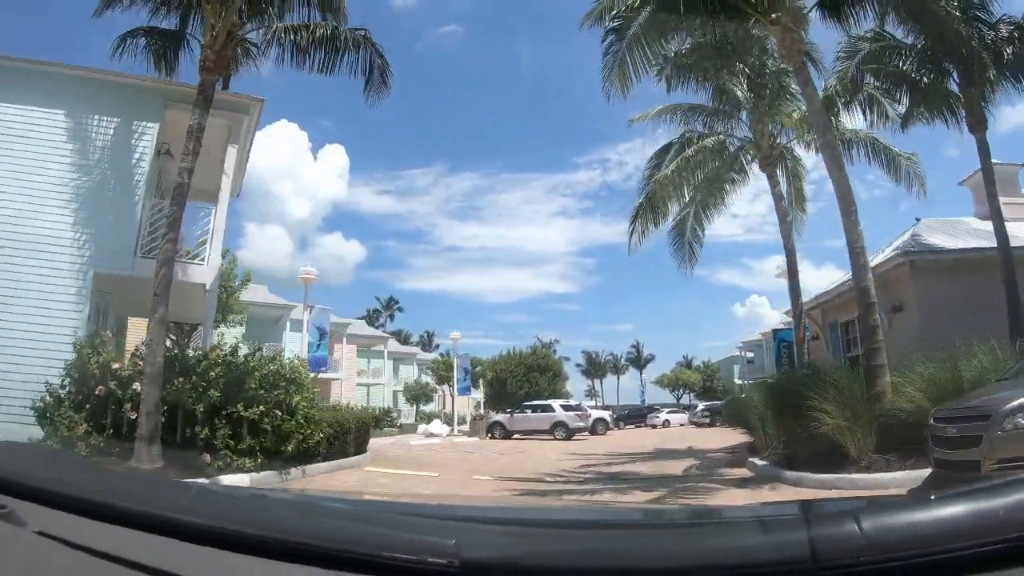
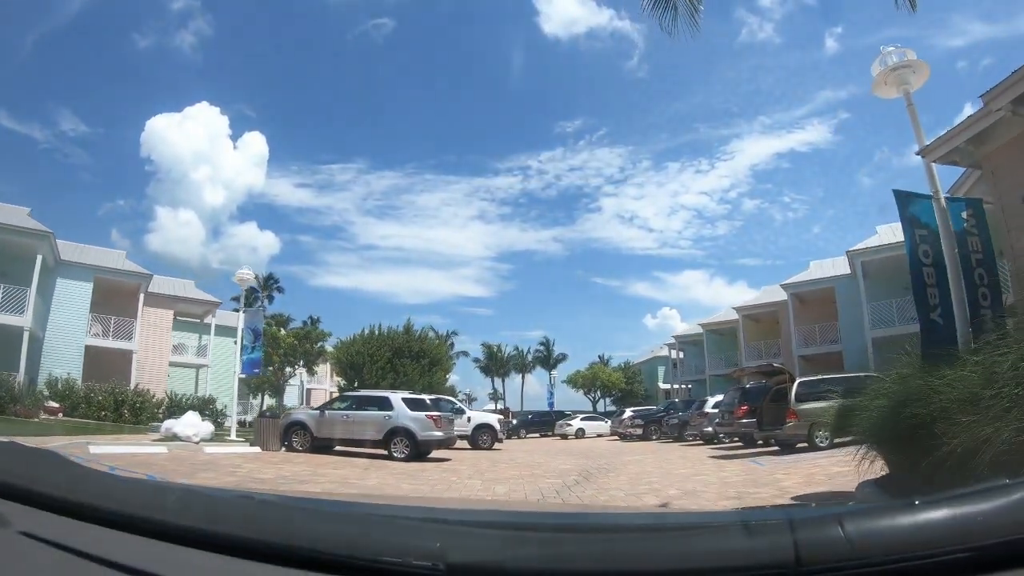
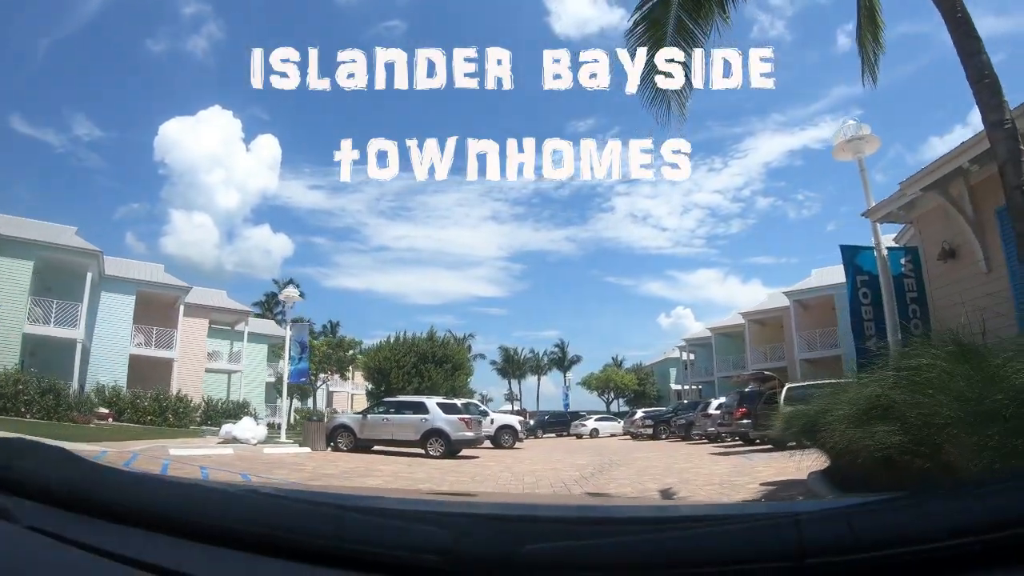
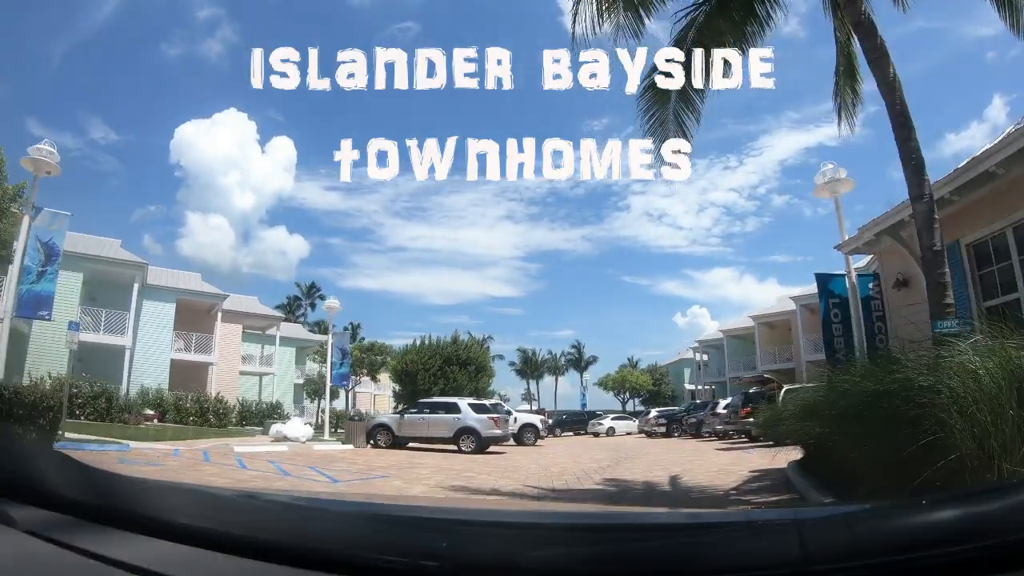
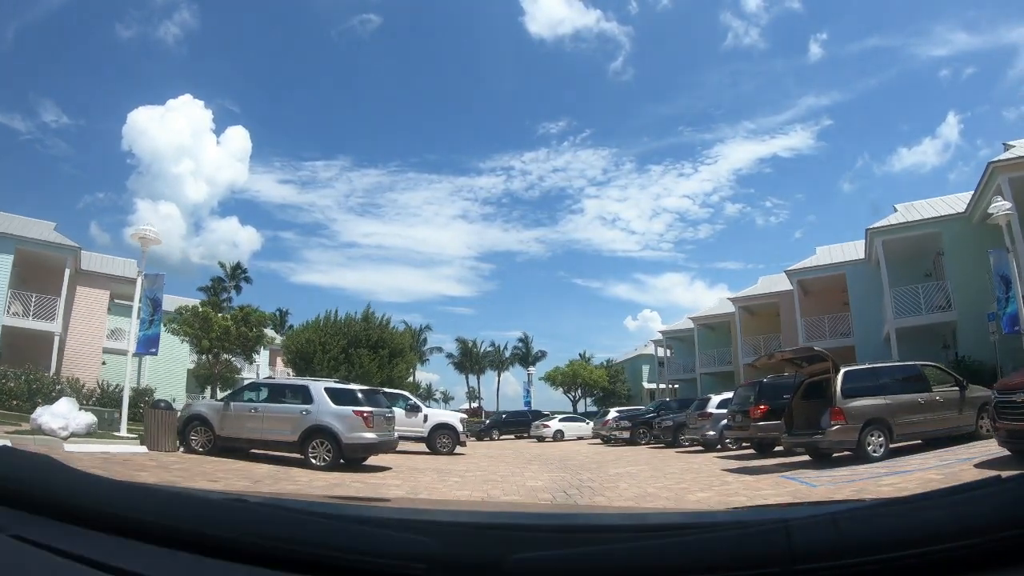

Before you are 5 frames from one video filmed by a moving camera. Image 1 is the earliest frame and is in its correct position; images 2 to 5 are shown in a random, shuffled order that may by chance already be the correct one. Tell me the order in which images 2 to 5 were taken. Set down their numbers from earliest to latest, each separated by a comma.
4, 3, 2, 5
